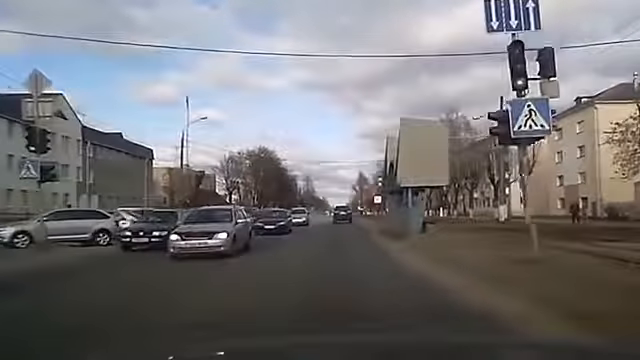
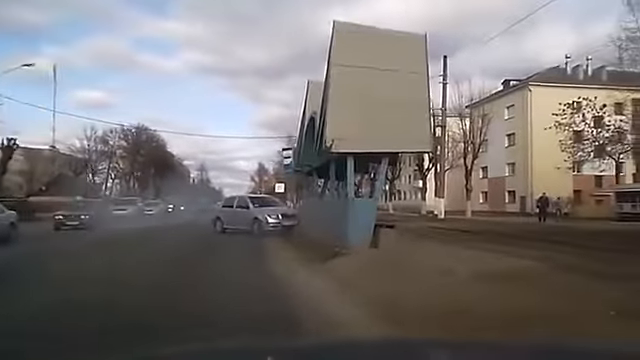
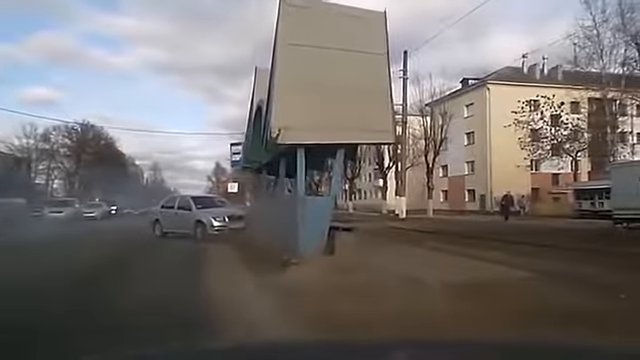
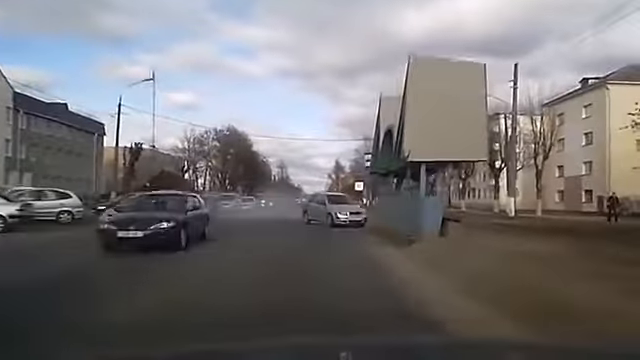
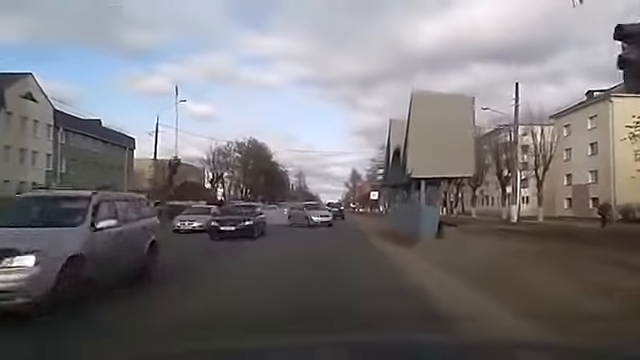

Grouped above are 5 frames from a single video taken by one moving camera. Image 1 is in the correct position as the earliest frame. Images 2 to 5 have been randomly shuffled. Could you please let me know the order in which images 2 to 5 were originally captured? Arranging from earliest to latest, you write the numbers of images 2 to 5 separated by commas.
5, 4, 2, 3
